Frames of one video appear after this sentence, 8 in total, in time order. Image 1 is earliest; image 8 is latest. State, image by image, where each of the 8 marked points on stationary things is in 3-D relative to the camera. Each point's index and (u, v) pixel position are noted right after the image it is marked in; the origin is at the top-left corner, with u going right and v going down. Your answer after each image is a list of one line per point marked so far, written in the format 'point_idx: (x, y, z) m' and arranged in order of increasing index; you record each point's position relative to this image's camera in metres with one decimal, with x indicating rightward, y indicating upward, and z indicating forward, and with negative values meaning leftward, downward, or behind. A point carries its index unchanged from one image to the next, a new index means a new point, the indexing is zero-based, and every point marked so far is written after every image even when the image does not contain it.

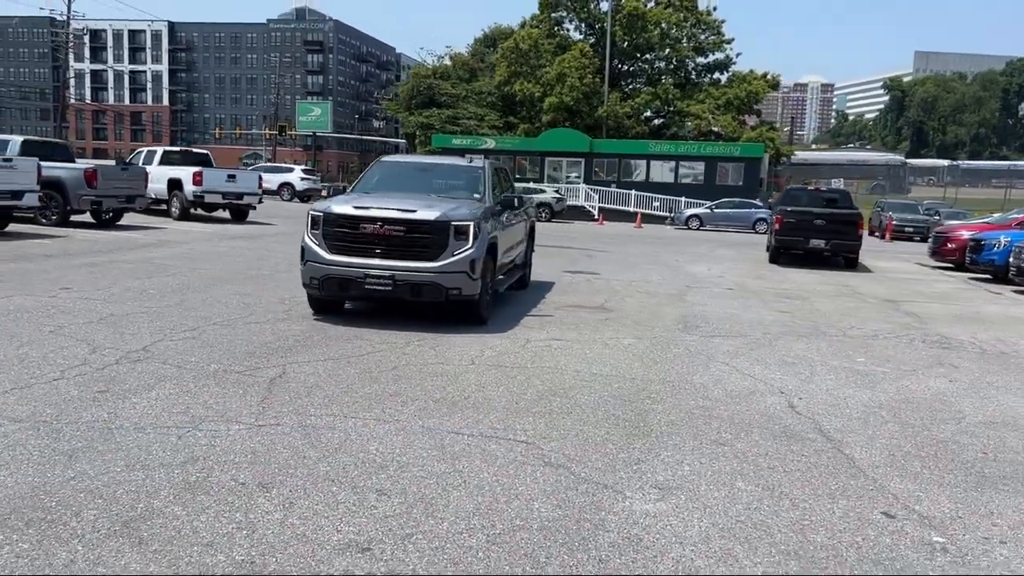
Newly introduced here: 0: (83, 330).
0: (-4.0, -0.4, +8.3) m
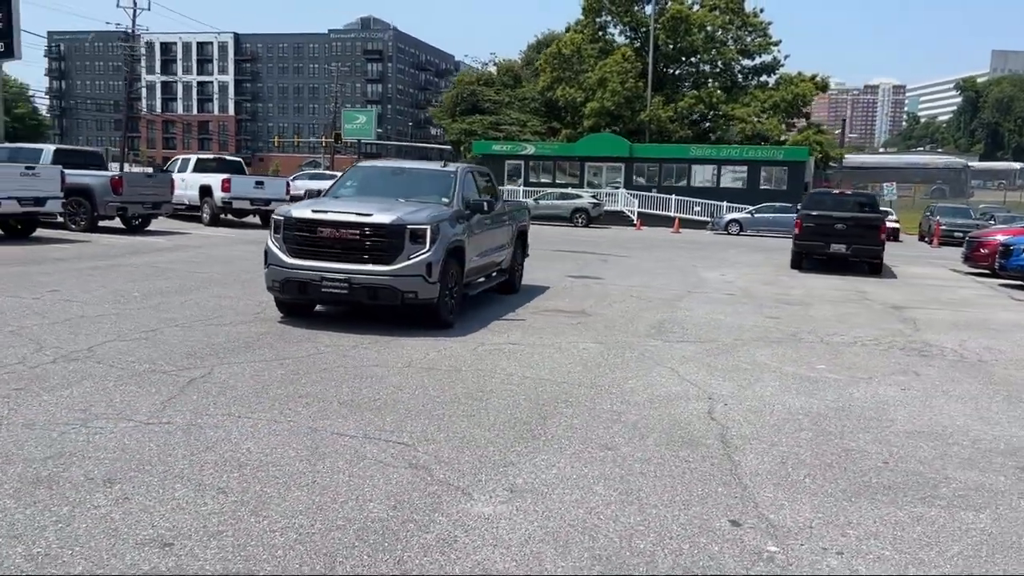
0: (-4.6, -0.4, +8.6) m
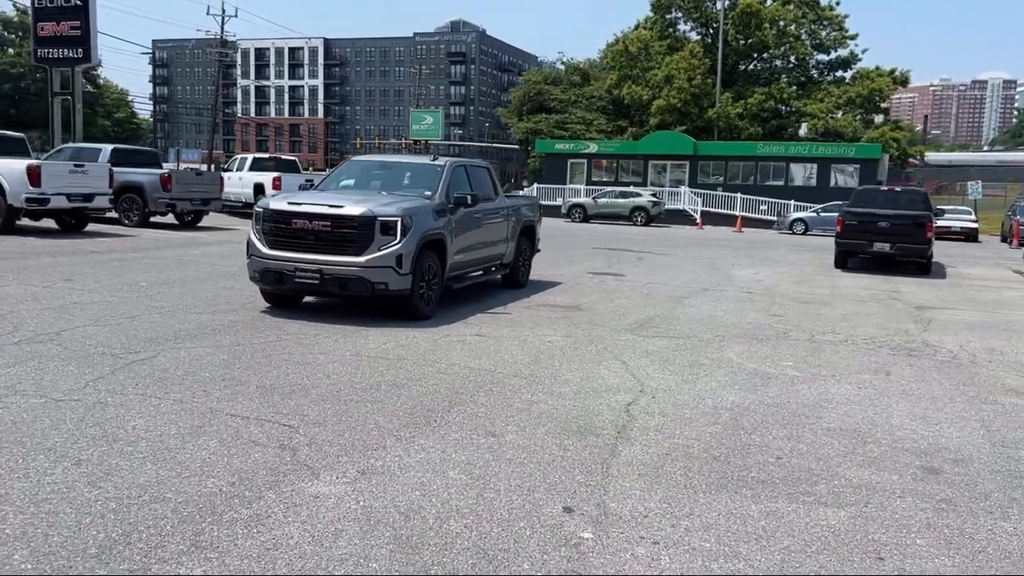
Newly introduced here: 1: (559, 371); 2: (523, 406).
0: (-5.0, -0.3, +9.1) m
1: (+0.4, -0.7, +7.8) m
2: (+0.1, -0.9, +6.5) m
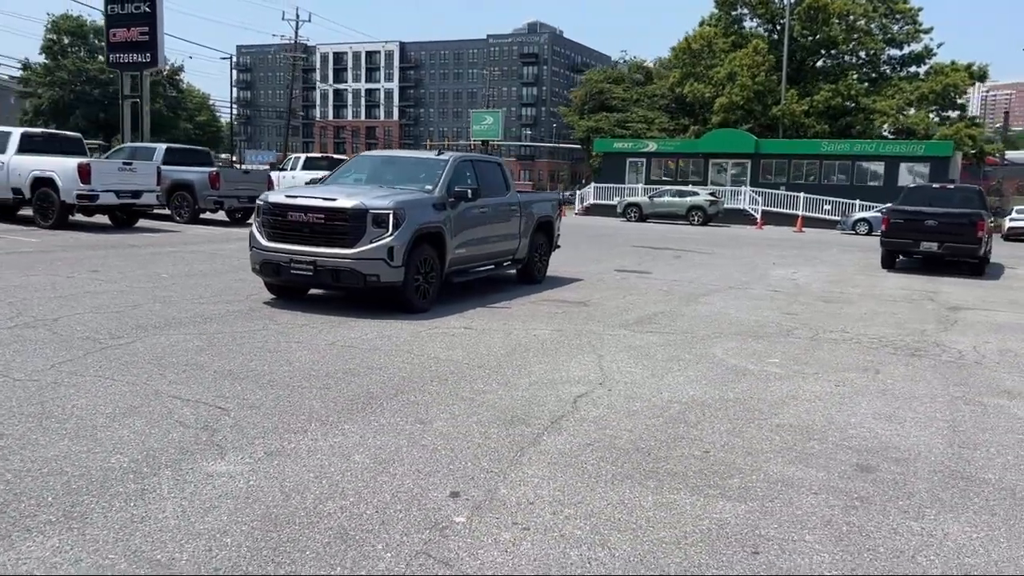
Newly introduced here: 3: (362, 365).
0: (-5.1, -0.2, +9.5) m
1: (+0.1, -0.7, +7.7) m
2: (-0.3, -0.8, +6.4) m
3: (-1.2, -0.6, +7.3) m
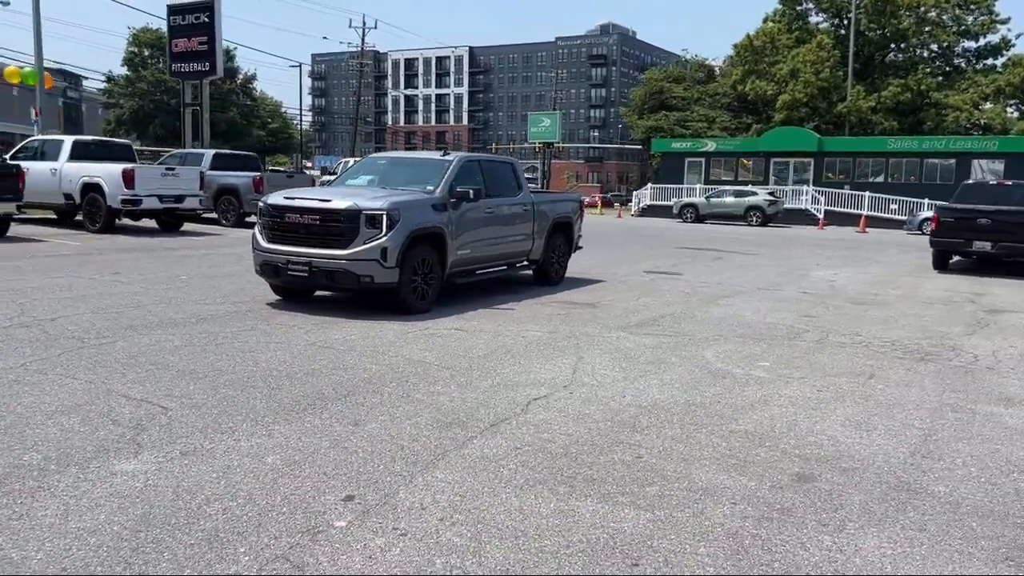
0: (-5.2, -0.2, +9.8) m
1: (-0.1, -0.7, +7.6) m
2: (-0.6, -0.8, +6.3) m
3: (-1.5, -0.6, +7.2) m
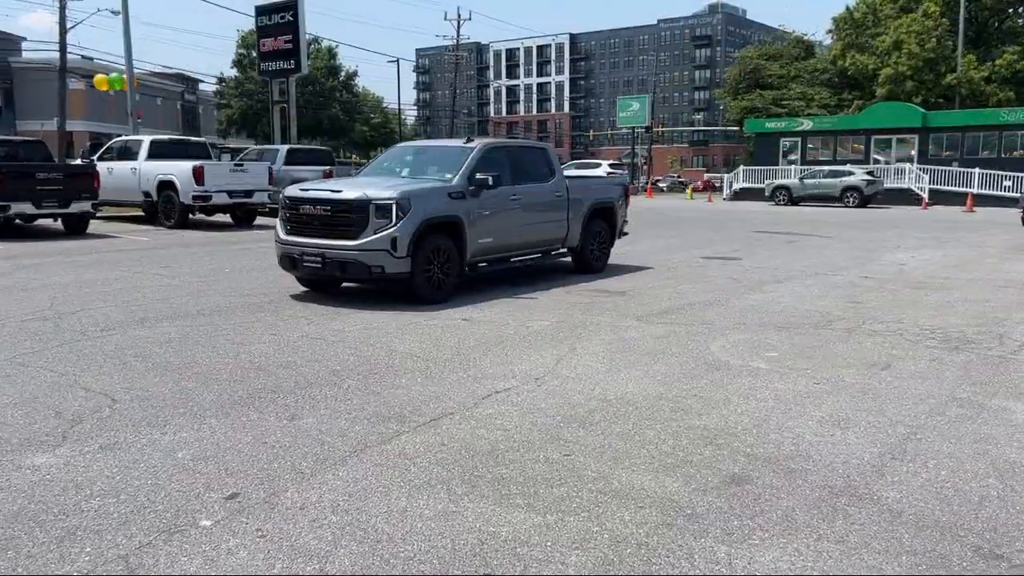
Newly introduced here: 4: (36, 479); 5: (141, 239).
0: (-5.0, -0.1, +10.2) m
1: (-0.2, -0.6, +7.3) m
2: (-0.9, -0.7, +6.2) m
3: (-1.6, -0.6, +7.2) m
4: (-2.3, -0.9, +4.4) m
5: (-7.3, +1.0, +17.4) m
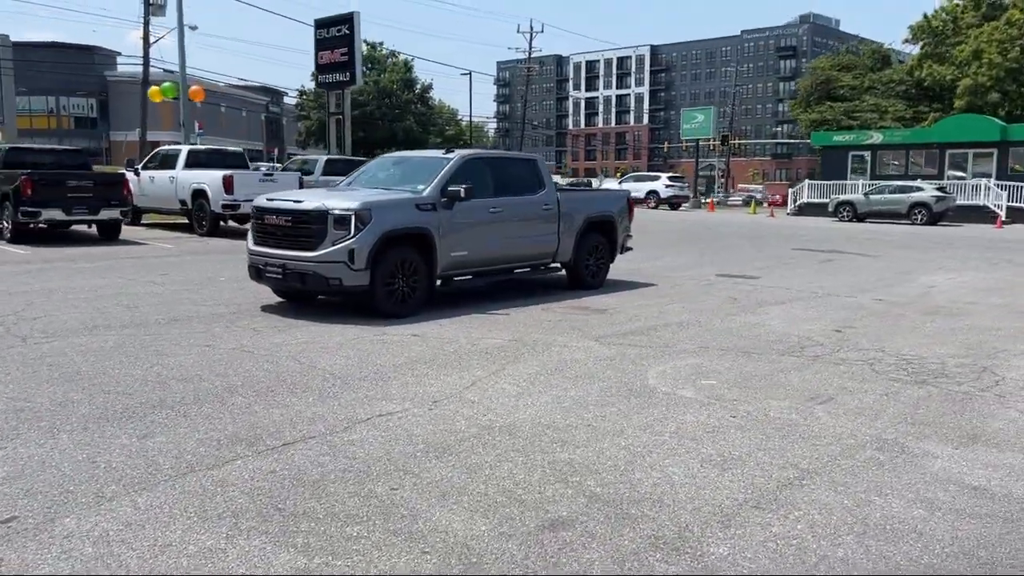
0: (-5.4, -0.2, +10.3) m
1: (-0.9, -0.7, +7.0) m
2: (-1.7, -0.8, +5.9) m
3: (-2.3, -0.7, +7.0) m
4: (-3.2, -1.0, +4.3) m
5: (-6.9, +0.8, +17.8) m
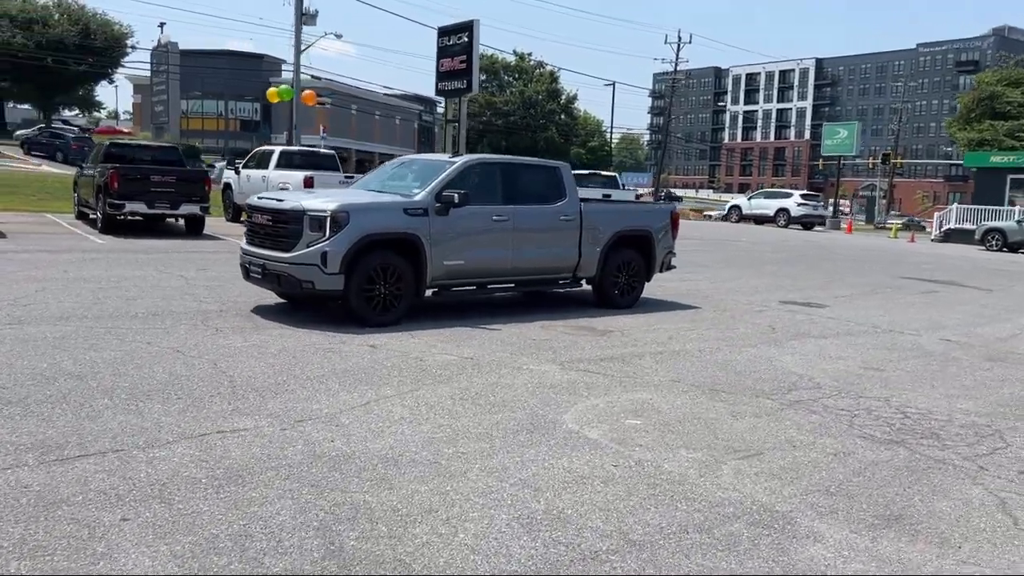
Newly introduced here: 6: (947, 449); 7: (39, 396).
0: (-5.4, 0.0, +10.5) m
1: (-1.5, -0.7, +6.5) m
2: (-2.5, -0.8, +5.6) m
3: (-2.9, -0.6, +6.7) m
4: (-4.3, -0.9, +4.2) m
5: (-5.5, +0.9, +18.1) m
6: (+2.9, -1.0, +5.8) m
7: (-3.1, -0.7, +5.9) m
